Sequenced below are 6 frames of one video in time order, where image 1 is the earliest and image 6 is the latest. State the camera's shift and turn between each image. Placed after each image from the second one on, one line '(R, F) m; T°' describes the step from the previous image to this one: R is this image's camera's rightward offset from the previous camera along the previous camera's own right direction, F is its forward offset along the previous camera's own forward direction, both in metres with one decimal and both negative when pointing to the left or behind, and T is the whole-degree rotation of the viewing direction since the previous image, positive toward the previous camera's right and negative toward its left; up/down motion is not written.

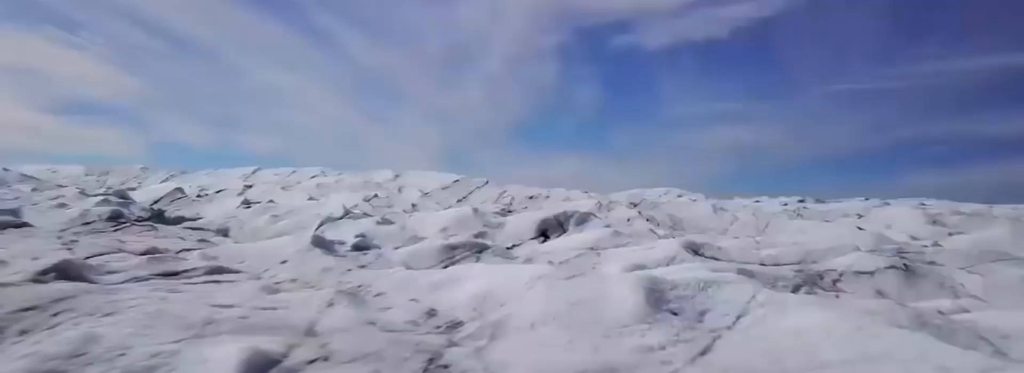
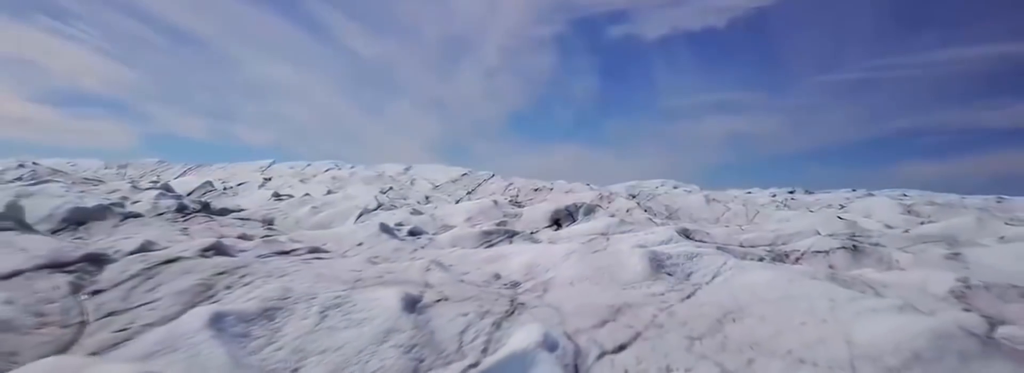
(-0.3, -1.4) m; 0°
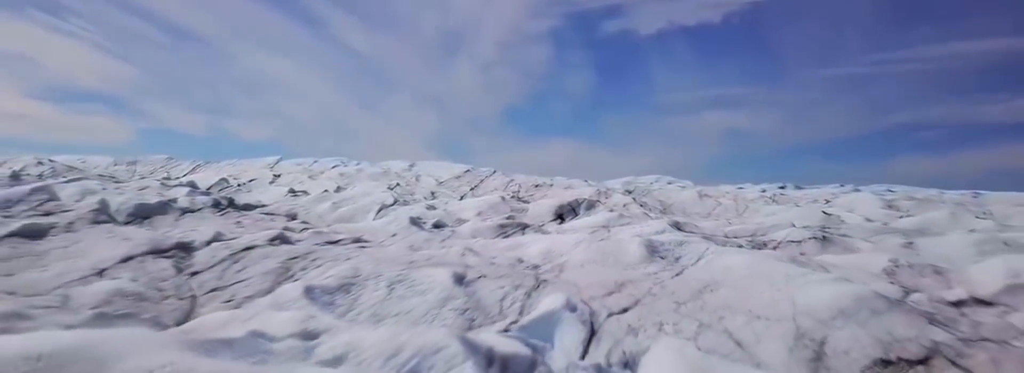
(-0.2, -1.0) m; 0°
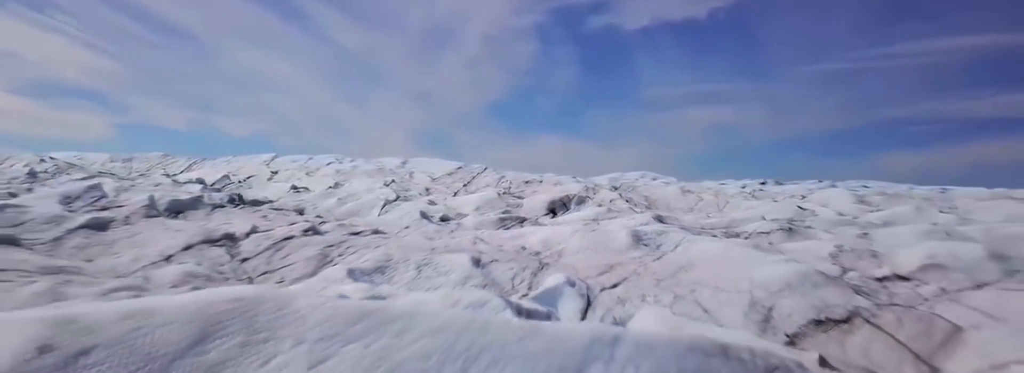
(-0.2, -0.9) m; +1°
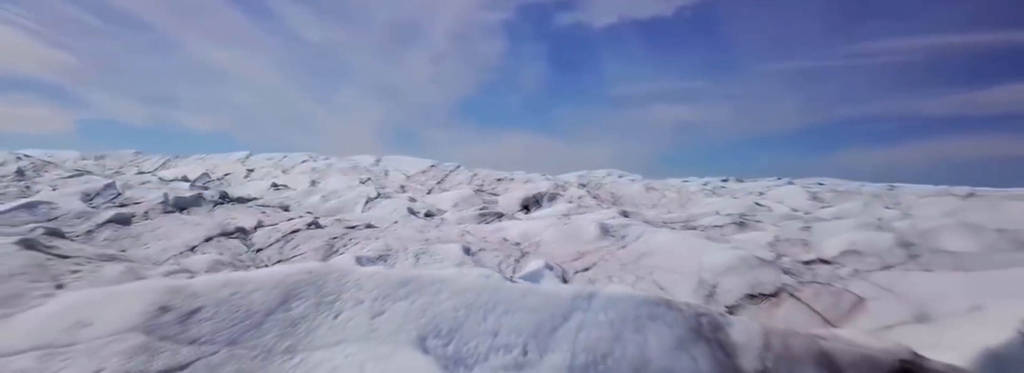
(-0.2, -0.9) m; +2°
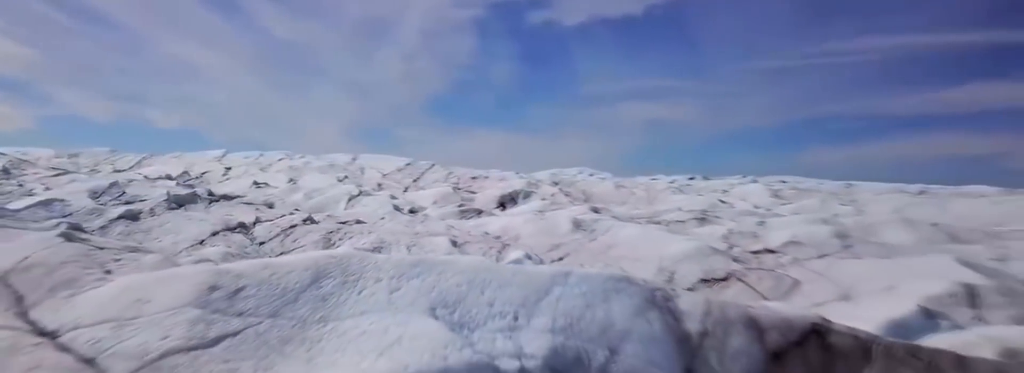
(-0.1, -0.7) m; +2°
